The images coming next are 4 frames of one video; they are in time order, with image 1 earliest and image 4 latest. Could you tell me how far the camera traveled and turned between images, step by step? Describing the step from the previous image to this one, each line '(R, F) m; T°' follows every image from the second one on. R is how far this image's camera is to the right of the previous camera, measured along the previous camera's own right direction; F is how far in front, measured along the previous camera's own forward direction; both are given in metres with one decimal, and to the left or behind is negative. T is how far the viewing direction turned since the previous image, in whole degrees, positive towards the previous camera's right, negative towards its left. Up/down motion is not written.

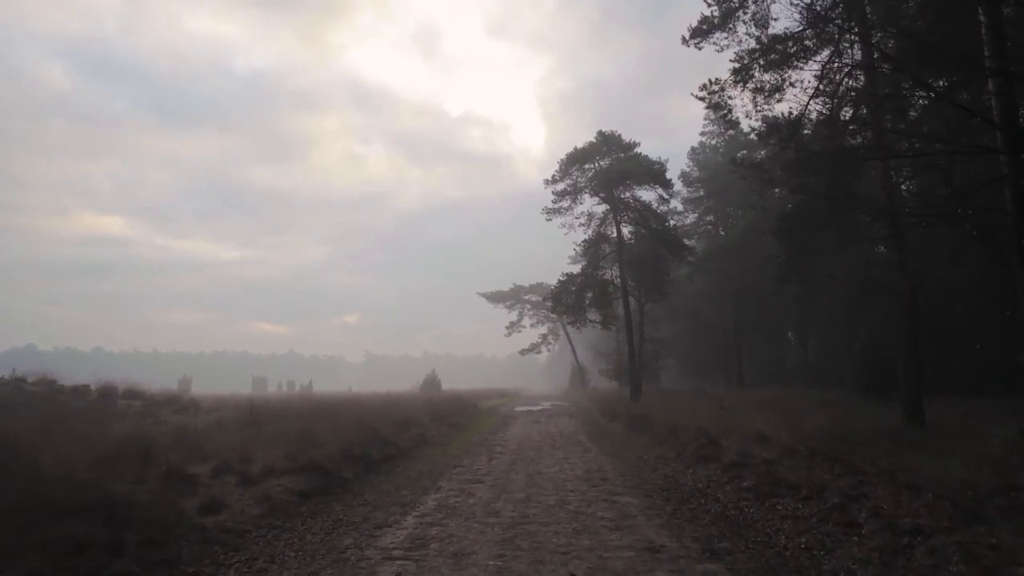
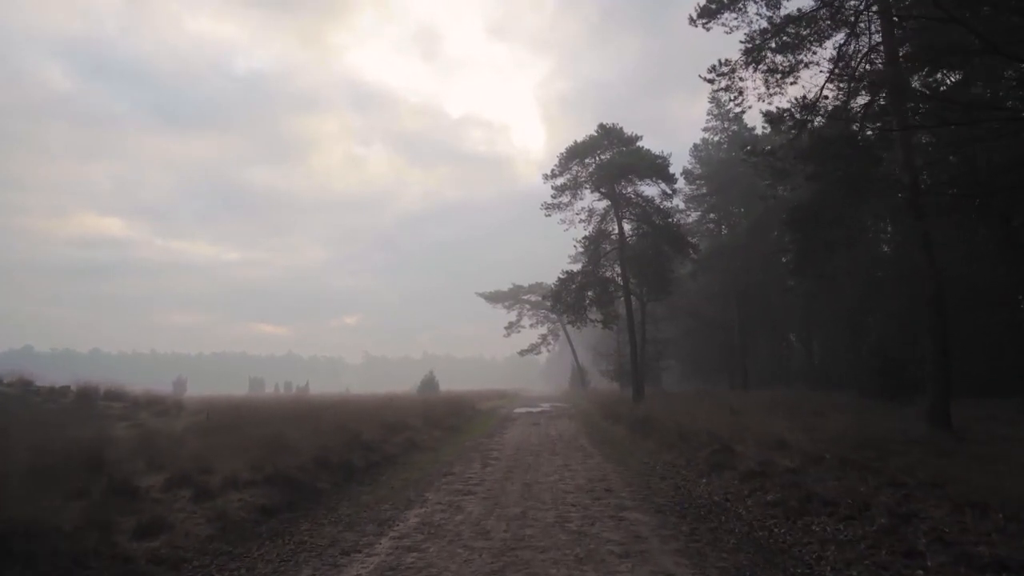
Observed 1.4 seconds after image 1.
(+0.1, +0.9) m; 0°
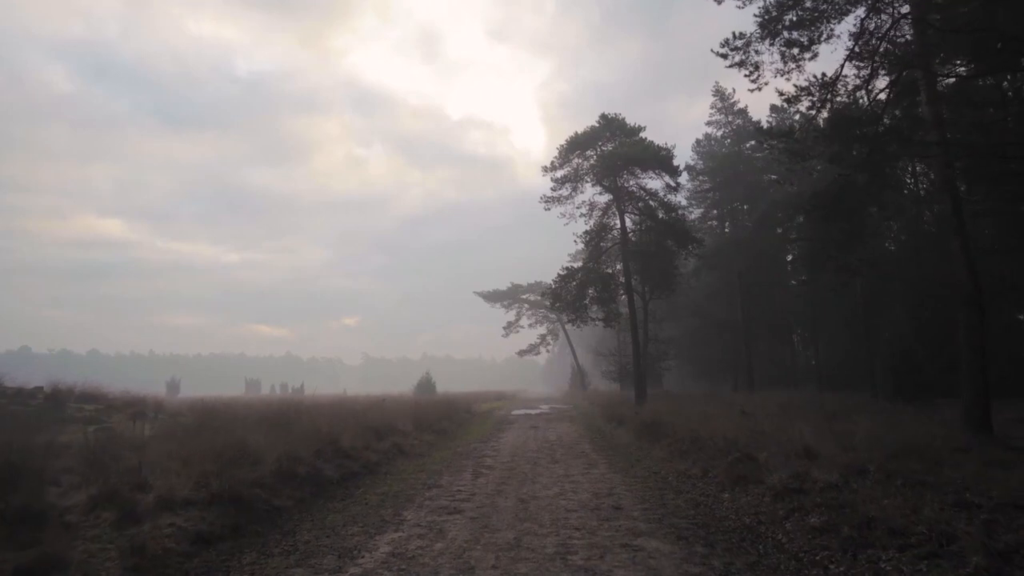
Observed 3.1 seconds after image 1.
(+0.1, +1.1) m; 0°
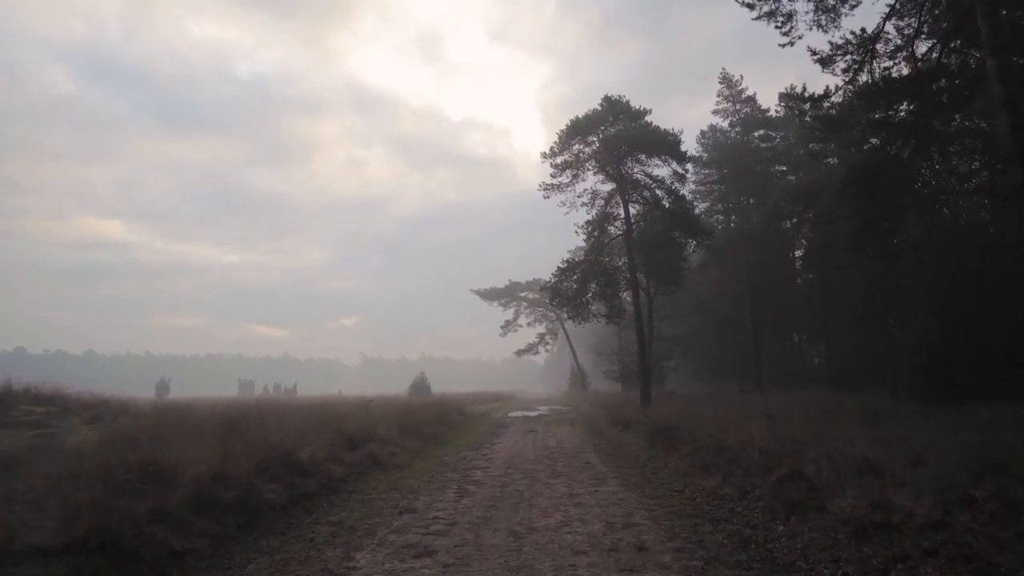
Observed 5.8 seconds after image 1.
(+0.1, +1.8) m; 0°
